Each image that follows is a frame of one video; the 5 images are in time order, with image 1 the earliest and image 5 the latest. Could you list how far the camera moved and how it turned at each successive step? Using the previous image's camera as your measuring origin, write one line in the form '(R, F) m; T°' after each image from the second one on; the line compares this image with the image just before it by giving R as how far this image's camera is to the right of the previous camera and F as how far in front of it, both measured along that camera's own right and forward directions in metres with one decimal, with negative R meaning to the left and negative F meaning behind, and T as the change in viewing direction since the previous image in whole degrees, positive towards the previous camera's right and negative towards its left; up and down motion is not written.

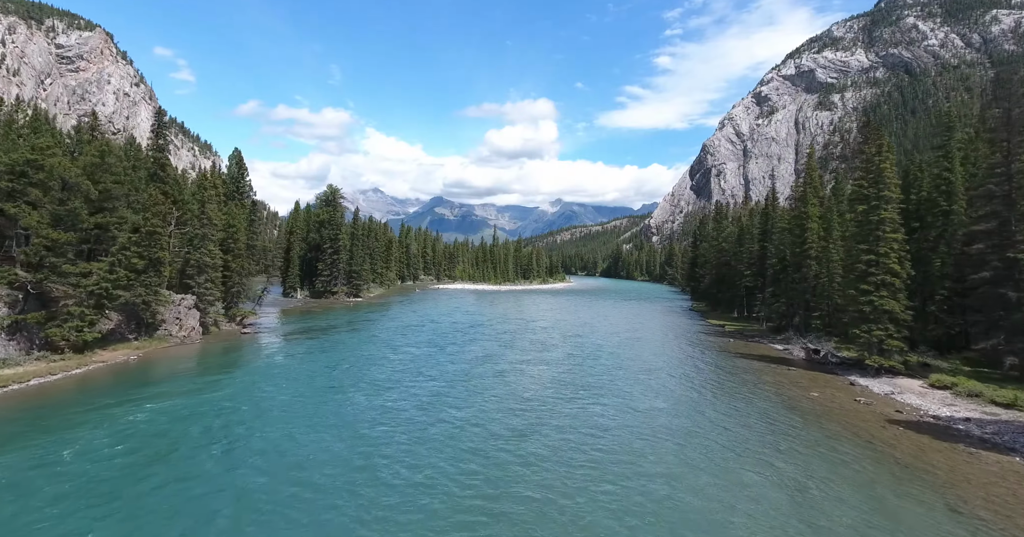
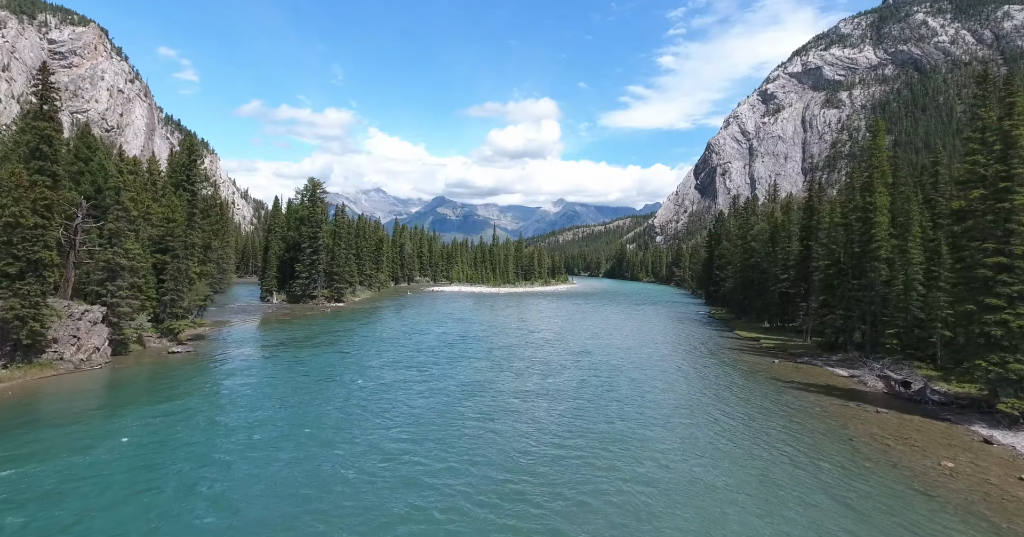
(+0.6, +10.1) m; 0°
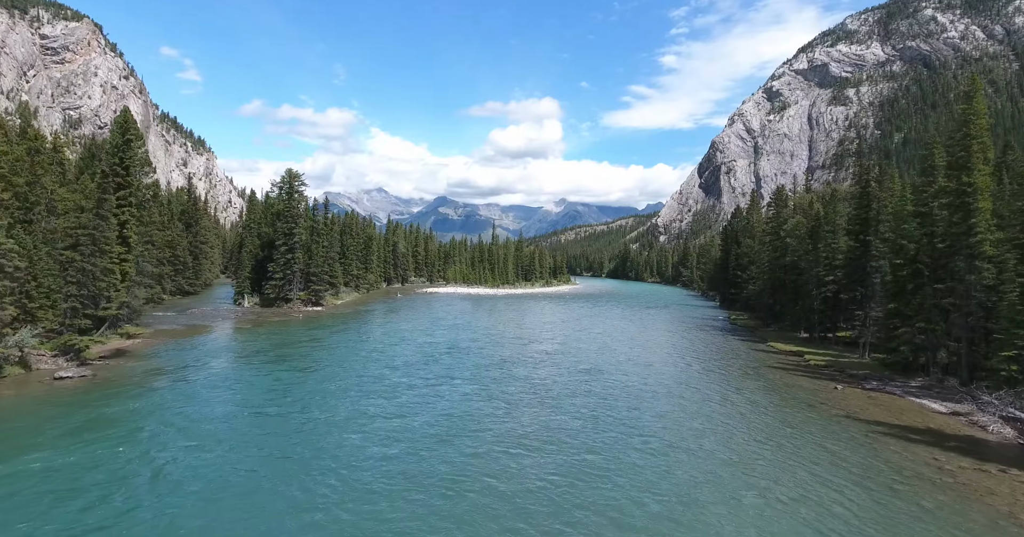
(+0.7, +9.5) m; 0°
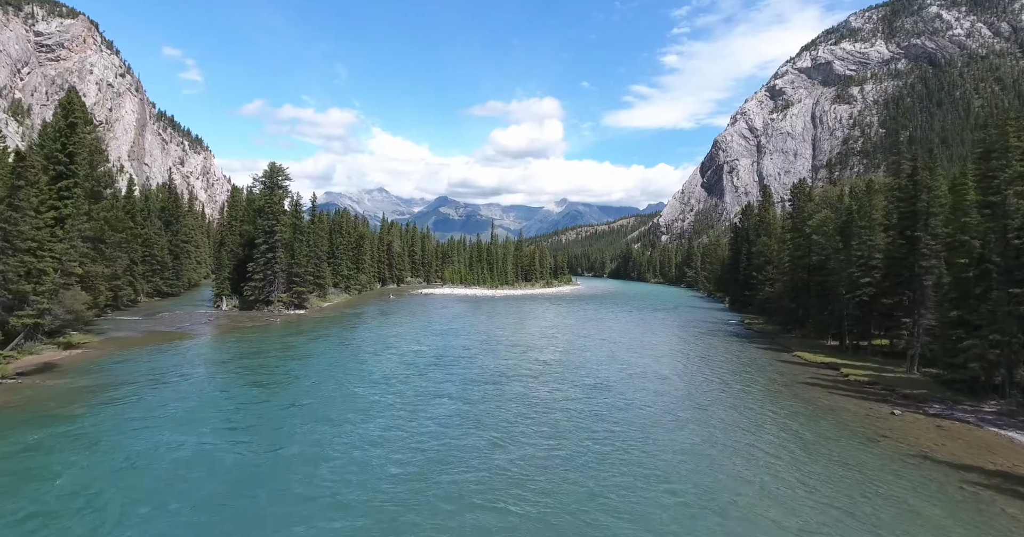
(+0.5, +5.9) m; 0°
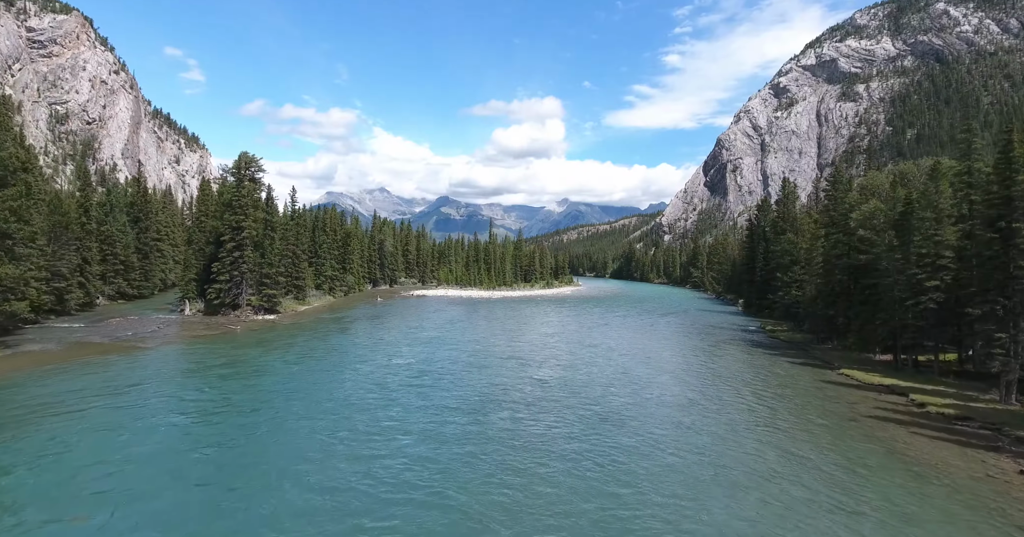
(+0.8, +8.1) m; 0°
